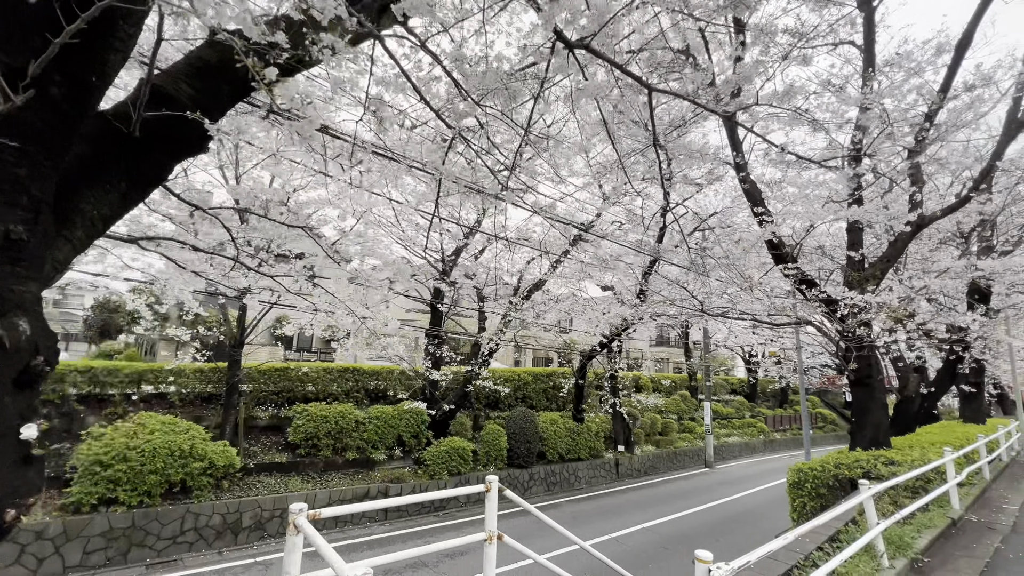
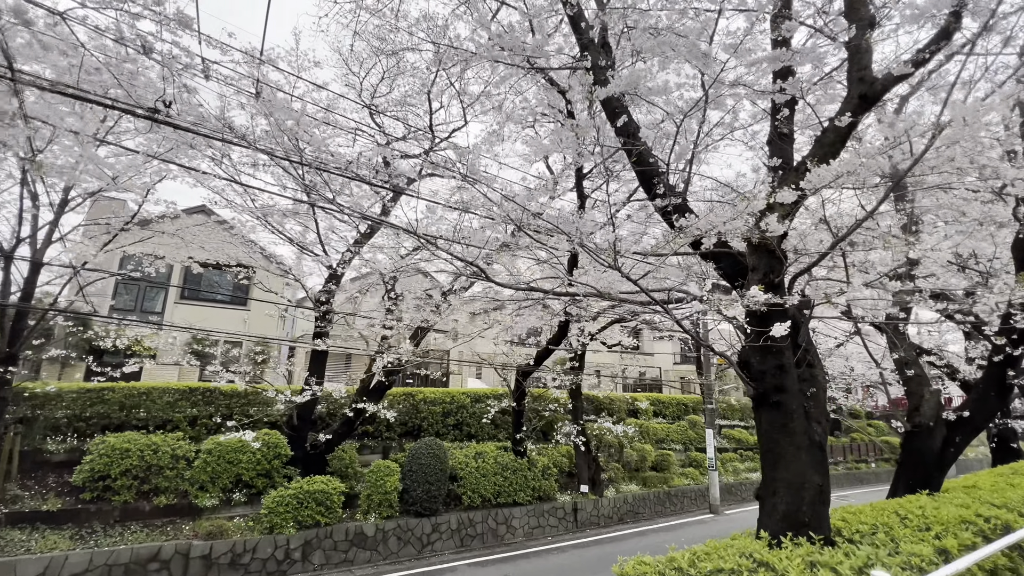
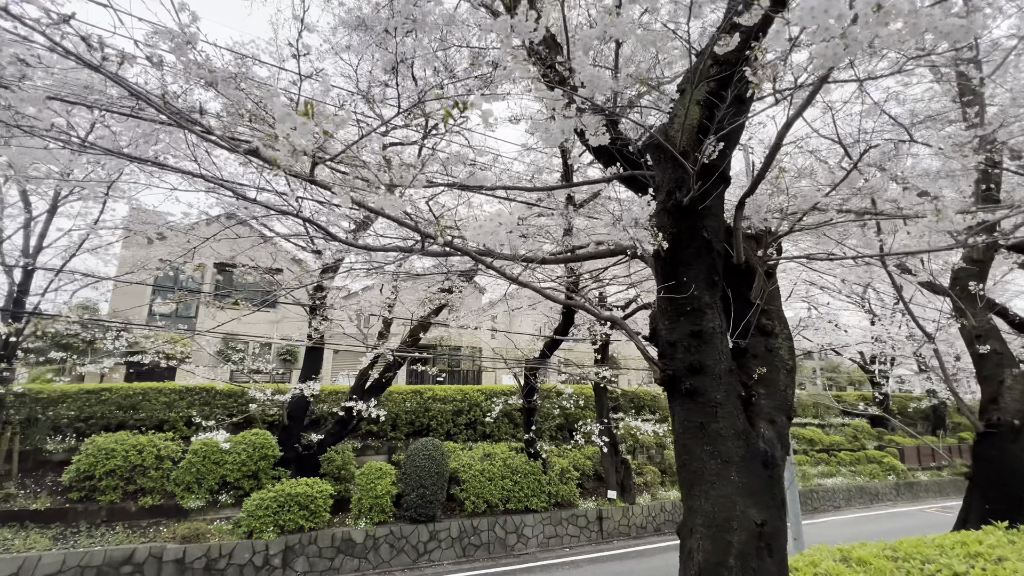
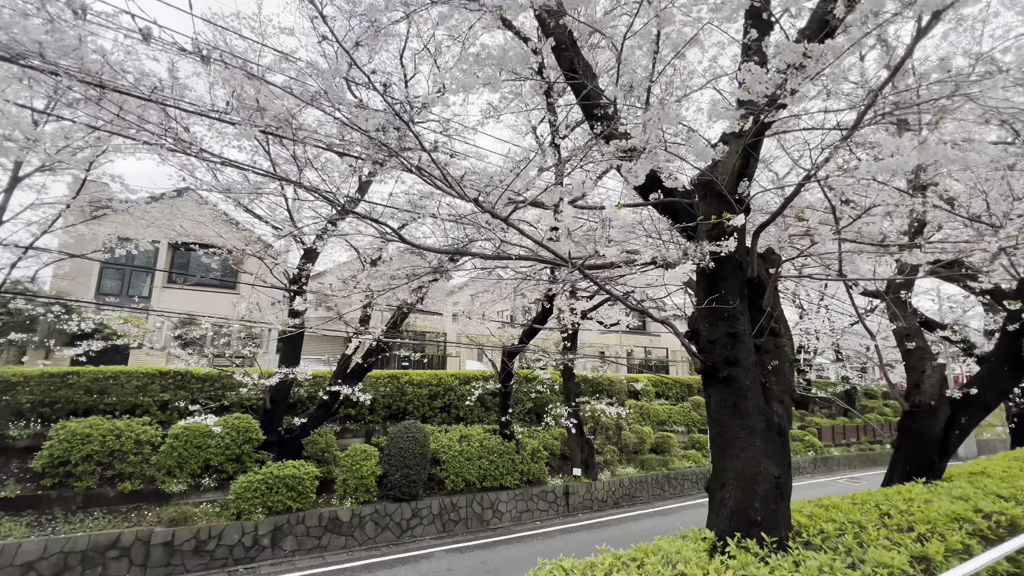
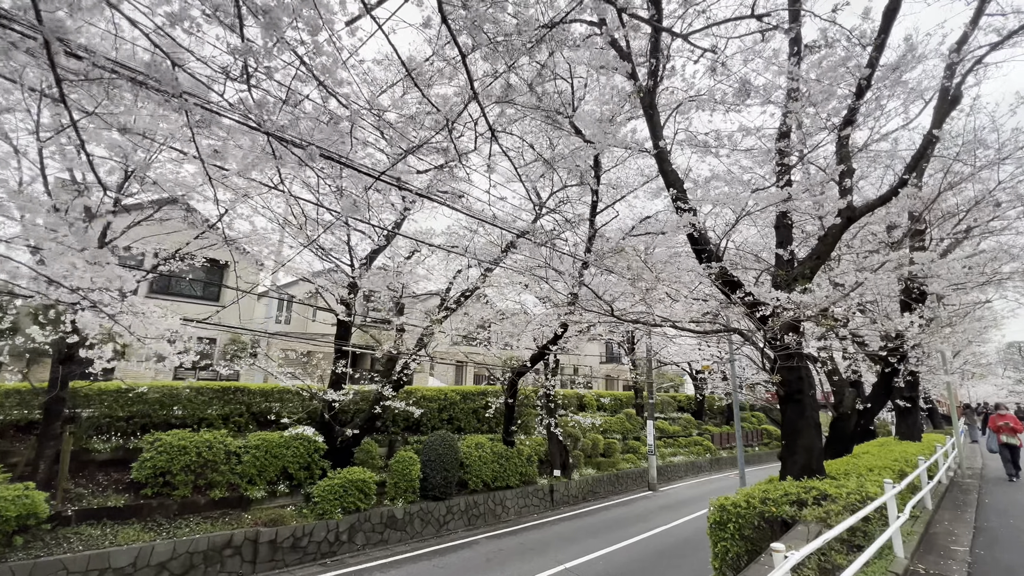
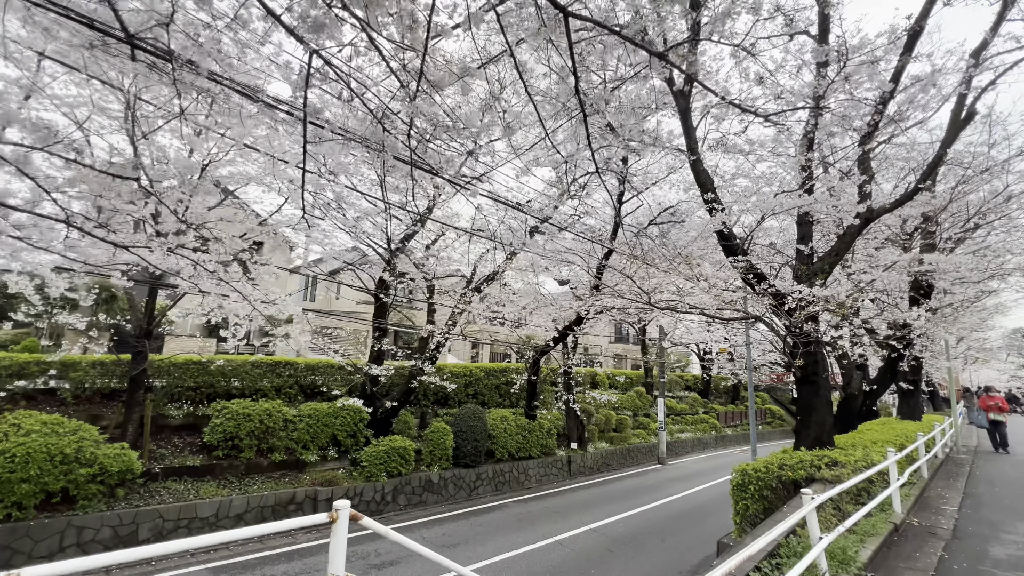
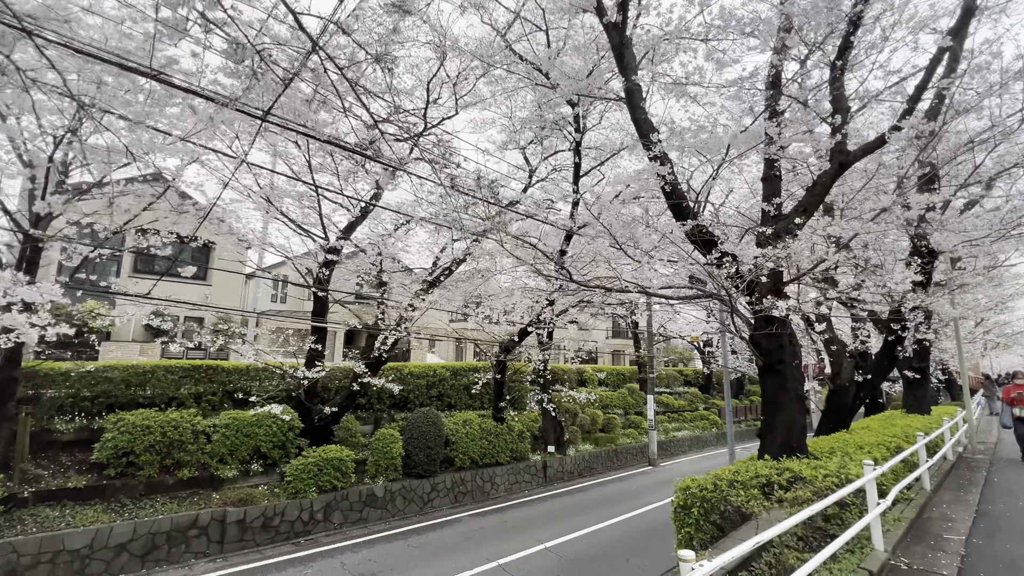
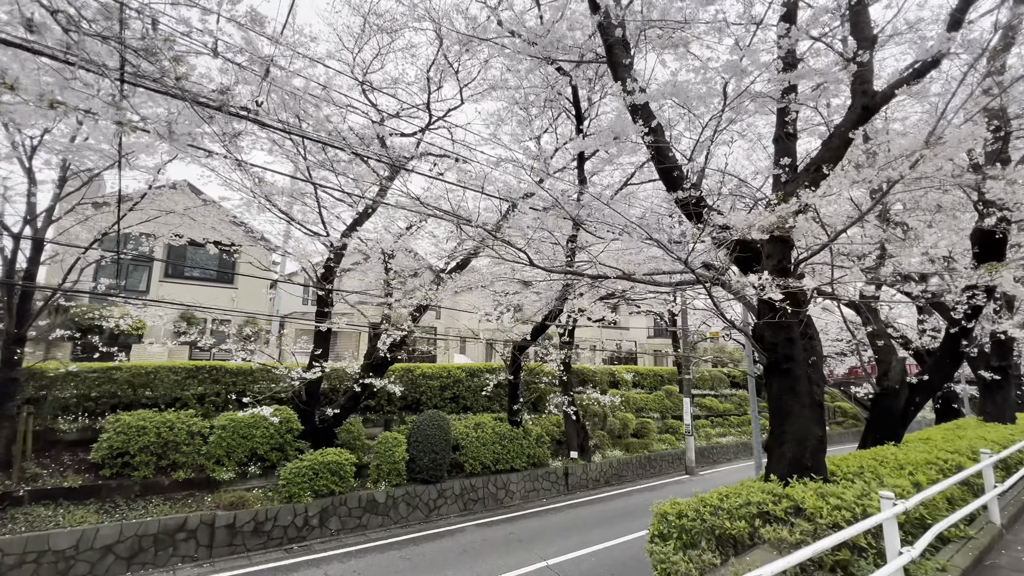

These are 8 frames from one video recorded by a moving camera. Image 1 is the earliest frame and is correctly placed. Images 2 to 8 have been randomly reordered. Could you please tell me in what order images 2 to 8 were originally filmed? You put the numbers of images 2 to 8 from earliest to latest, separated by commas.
6, 5, 7, 8, 2, 4, 3
